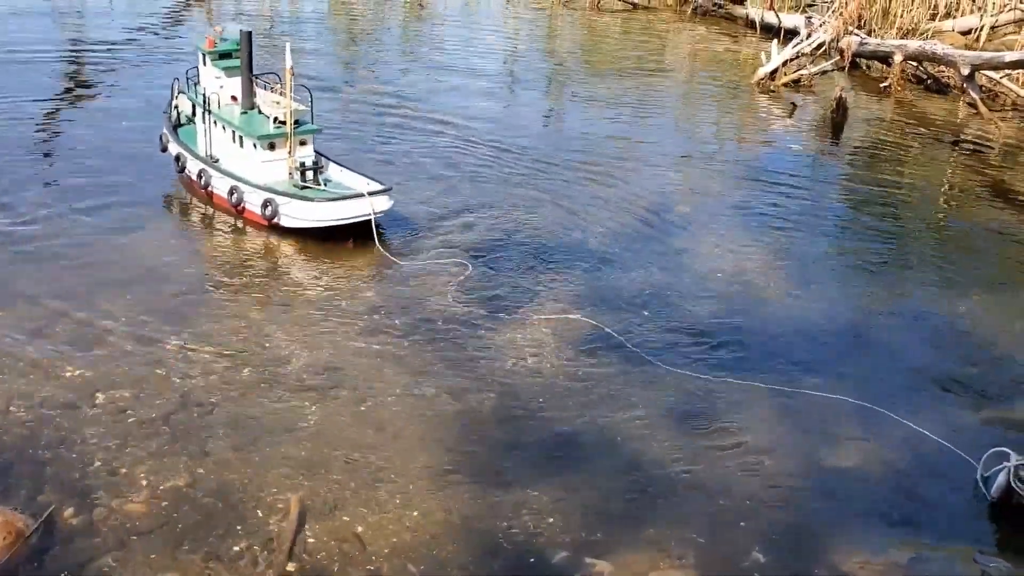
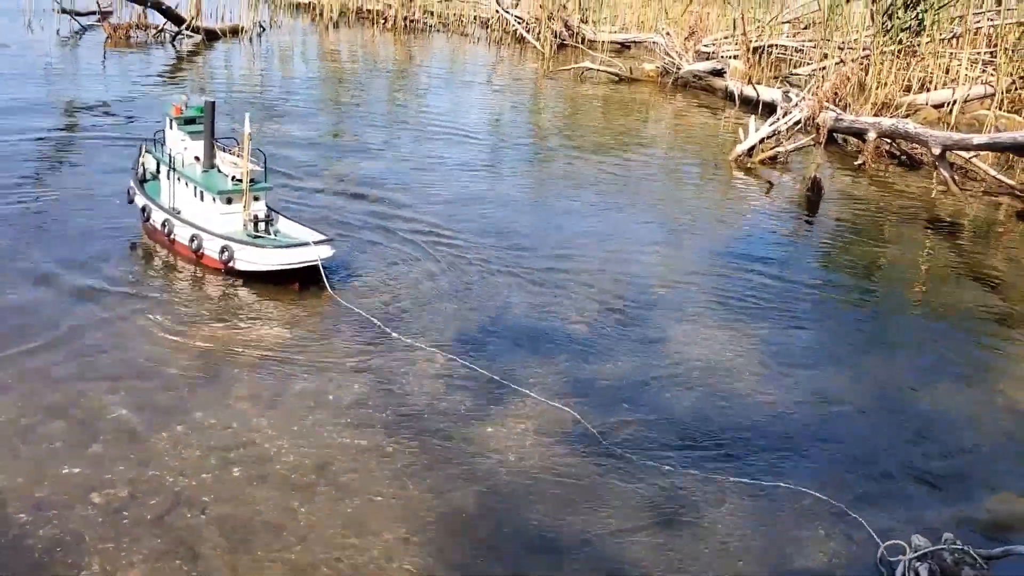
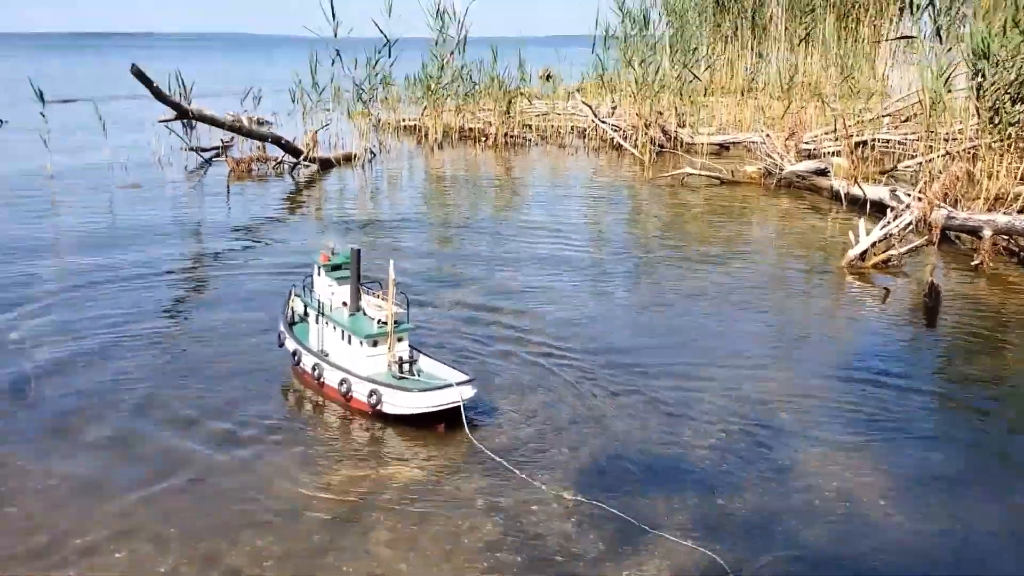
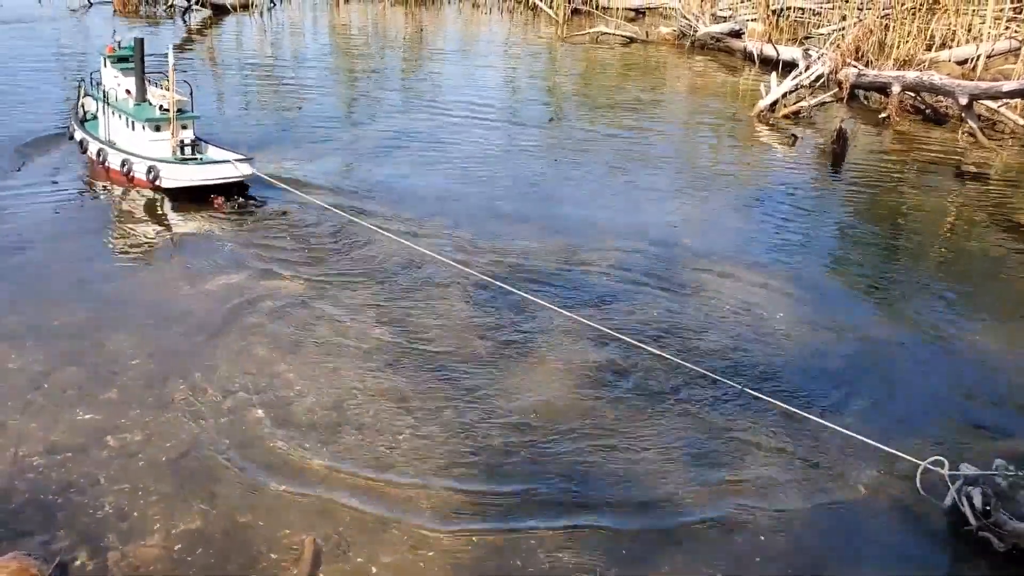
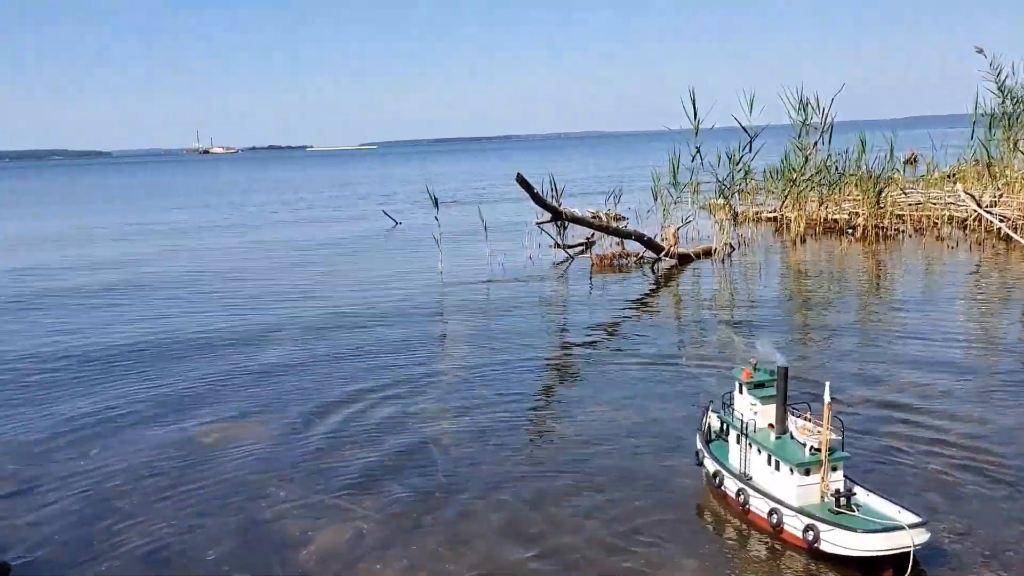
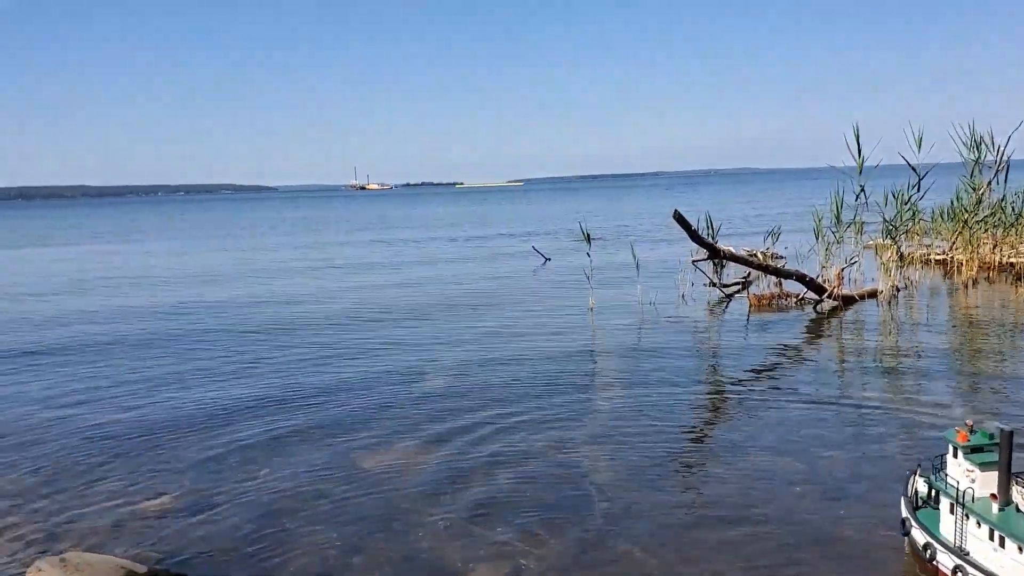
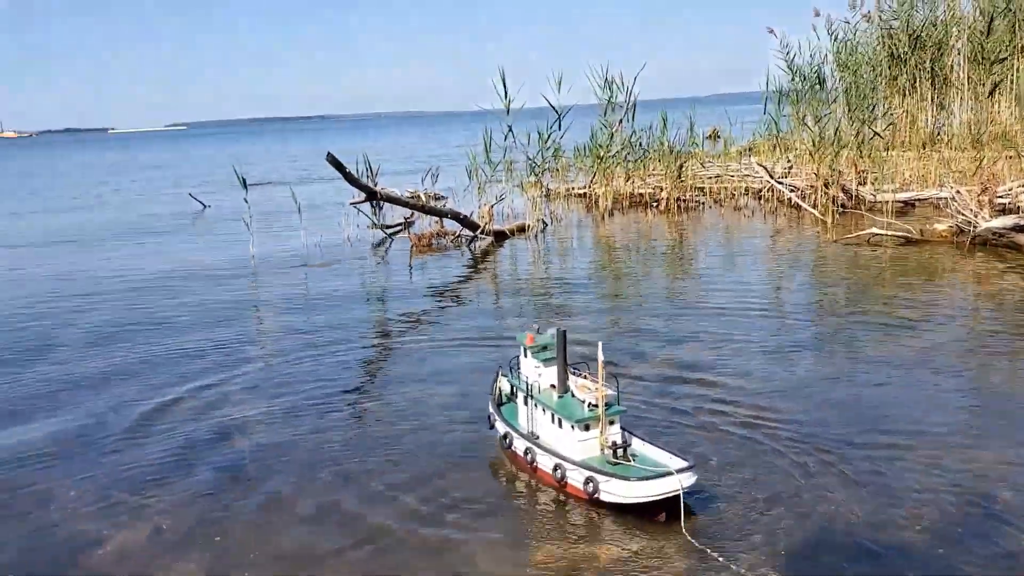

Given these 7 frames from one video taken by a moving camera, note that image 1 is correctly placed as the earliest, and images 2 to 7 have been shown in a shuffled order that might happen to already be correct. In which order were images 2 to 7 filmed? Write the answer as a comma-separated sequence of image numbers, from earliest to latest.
4, 2, 3, 7, 5, 6
